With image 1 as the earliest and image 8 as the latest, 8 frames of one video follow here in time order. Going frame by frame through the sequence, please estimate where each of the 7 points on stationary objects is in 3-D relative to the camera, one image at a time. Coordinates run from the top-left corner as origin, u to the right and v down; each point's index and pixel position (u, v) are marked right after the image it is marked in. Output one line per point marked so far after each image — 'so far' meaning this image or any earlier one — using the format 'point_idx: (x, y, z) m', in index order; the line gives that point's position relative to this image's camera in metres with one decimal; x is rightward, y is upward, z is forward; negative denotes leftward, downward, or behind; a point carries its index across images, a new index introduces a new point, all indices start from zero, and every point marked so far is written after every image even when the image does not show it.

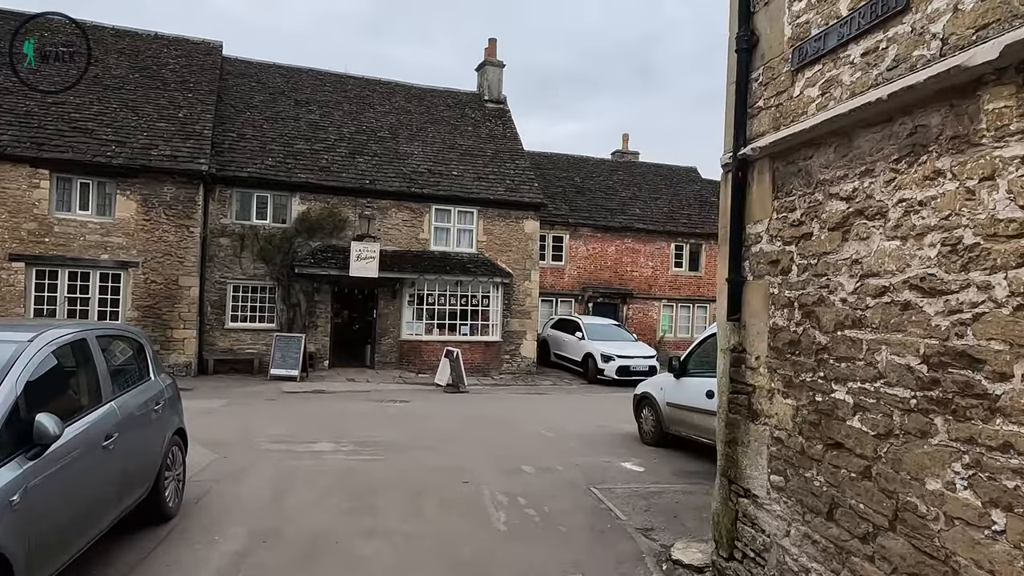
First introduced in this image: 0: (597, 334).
0: (+2.5, -1.4, +19.3) m
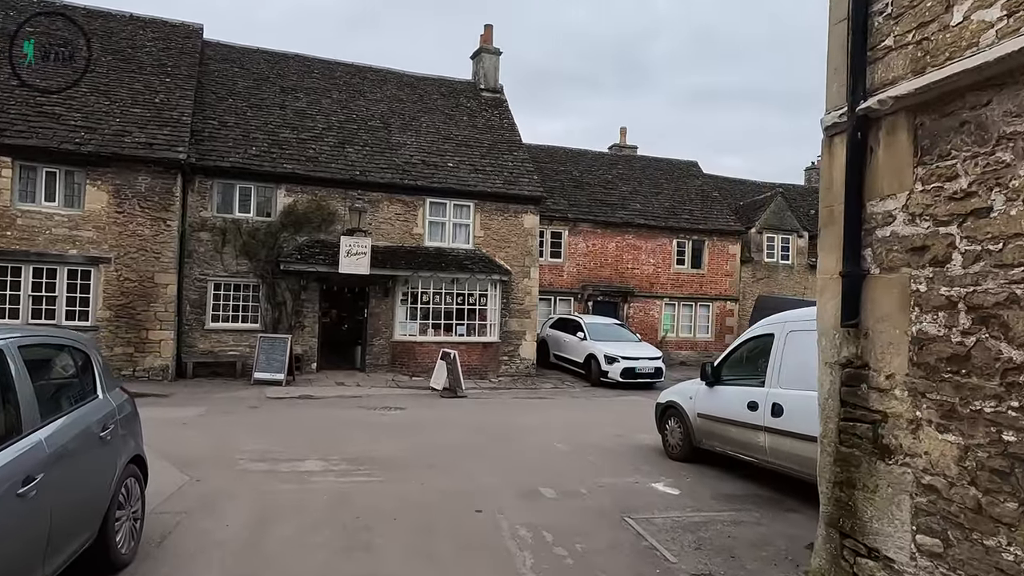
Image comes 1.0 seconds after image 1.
0: (+2.4, -1.3, +18.4) m
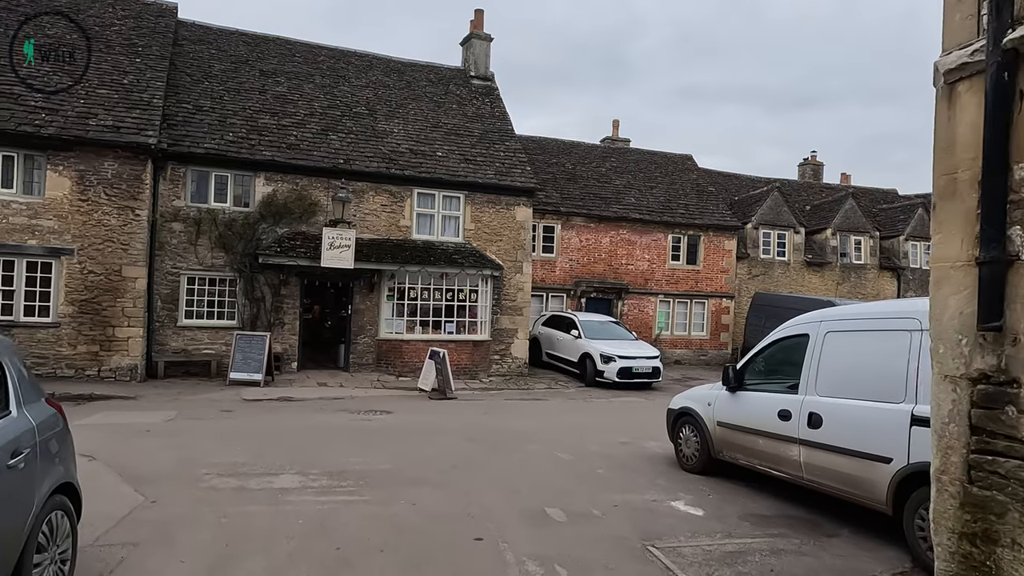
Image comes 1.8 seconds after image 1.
0: (+2.2, -1.2, +17.7) m
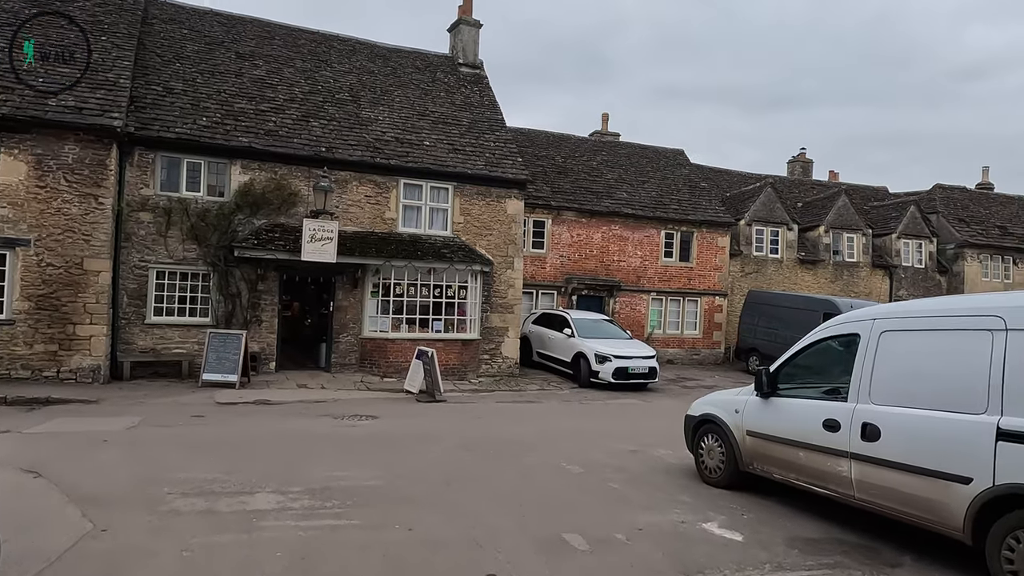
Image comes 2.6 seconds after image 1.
0: (+2.0, -1.1, +17.0) m
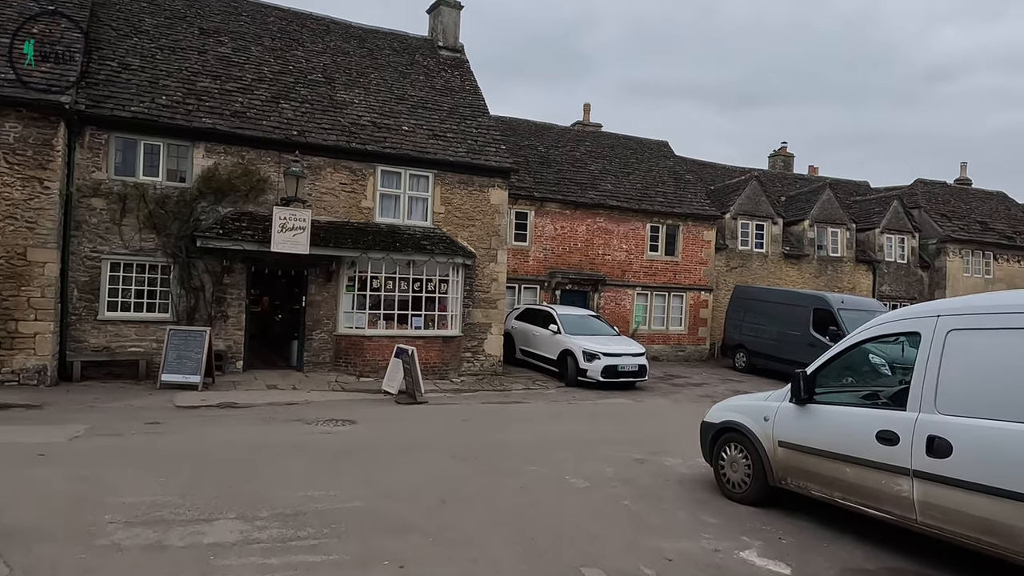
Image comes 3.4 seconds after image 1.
0: (+1.6, -1.0, +16.2) m
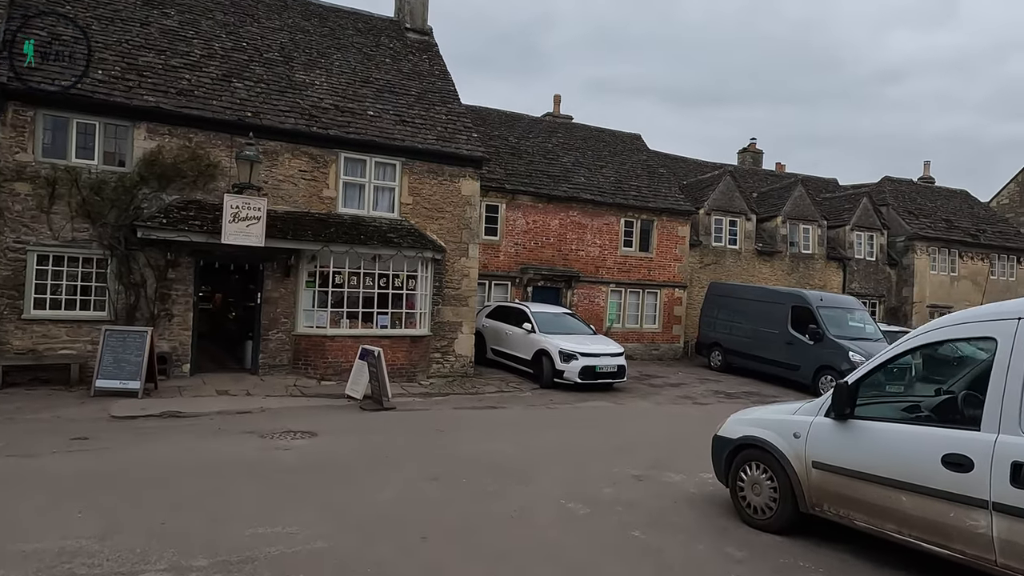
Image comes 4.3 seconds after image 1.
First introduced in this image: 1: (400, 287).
0: (+0.9, -0.9, +15.4) m
1: (-2.4, 0.0, +14.0) m
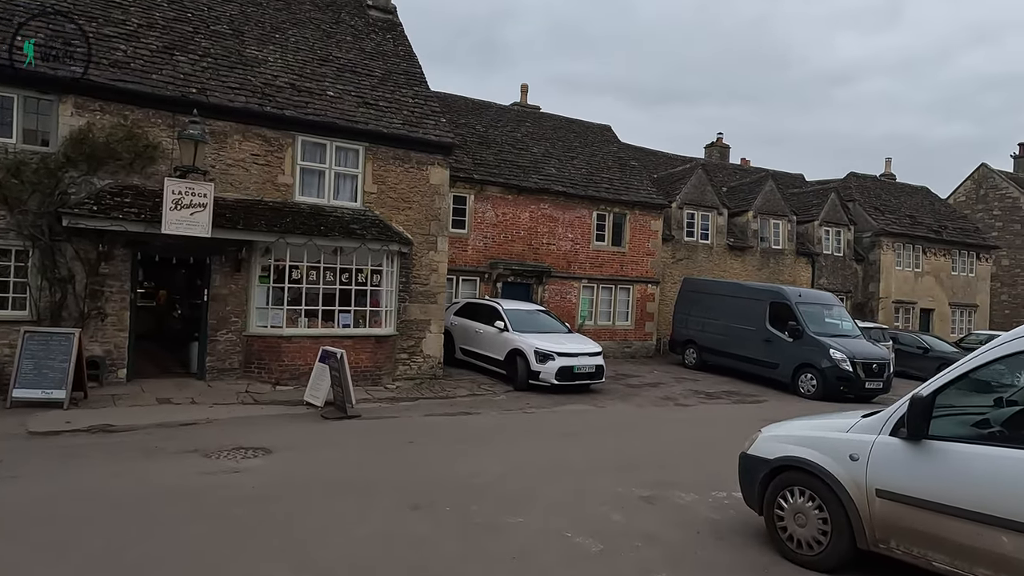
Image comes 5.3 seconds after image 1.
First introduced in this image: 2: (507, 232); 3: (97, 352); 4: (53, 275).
0: (+0.3, -0.8, +14.5) m
1: (-2.9, +0.1, +12.9) m
2: (-0.1, +1.6, +18.8) m
3: (-6.8, -1.1, +10.7) m
4: (-7.2, +0.2, +10.3) m
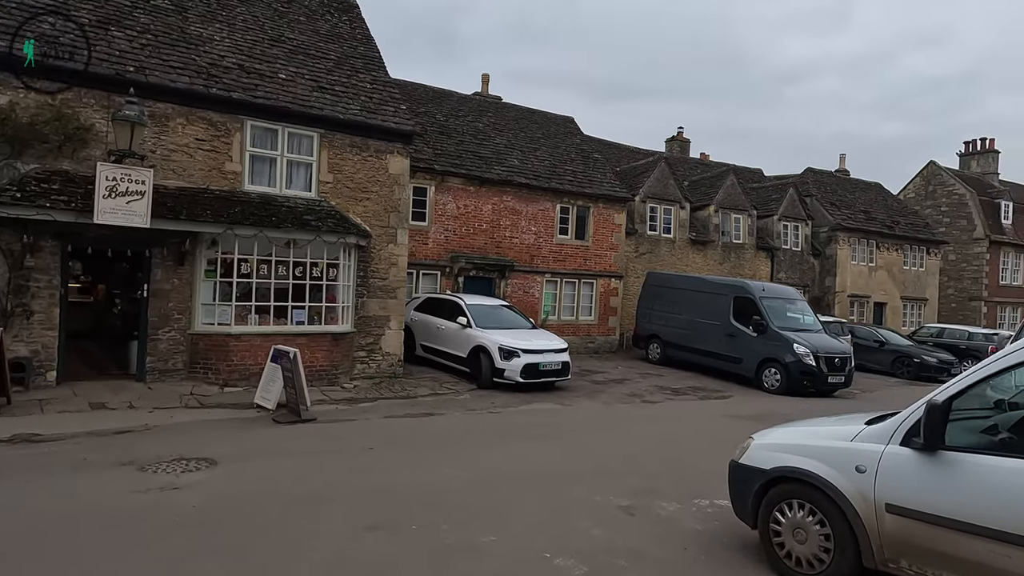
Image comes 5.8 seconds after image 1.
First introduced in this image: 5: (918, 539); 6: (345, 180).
0: (-0.5, -0.7, +14.1) m
1: (-3.6, +0.2, +12.3) m
2: (-1.2, +1.7, +18.3) m
3: (-7.3, -1.0, +9.8) m
4: (-7.7, +0.3, +9.4) m
5: (+2.2, -1.4, +3.6) m
6: (-3.2, +2.1, +12.8) m
